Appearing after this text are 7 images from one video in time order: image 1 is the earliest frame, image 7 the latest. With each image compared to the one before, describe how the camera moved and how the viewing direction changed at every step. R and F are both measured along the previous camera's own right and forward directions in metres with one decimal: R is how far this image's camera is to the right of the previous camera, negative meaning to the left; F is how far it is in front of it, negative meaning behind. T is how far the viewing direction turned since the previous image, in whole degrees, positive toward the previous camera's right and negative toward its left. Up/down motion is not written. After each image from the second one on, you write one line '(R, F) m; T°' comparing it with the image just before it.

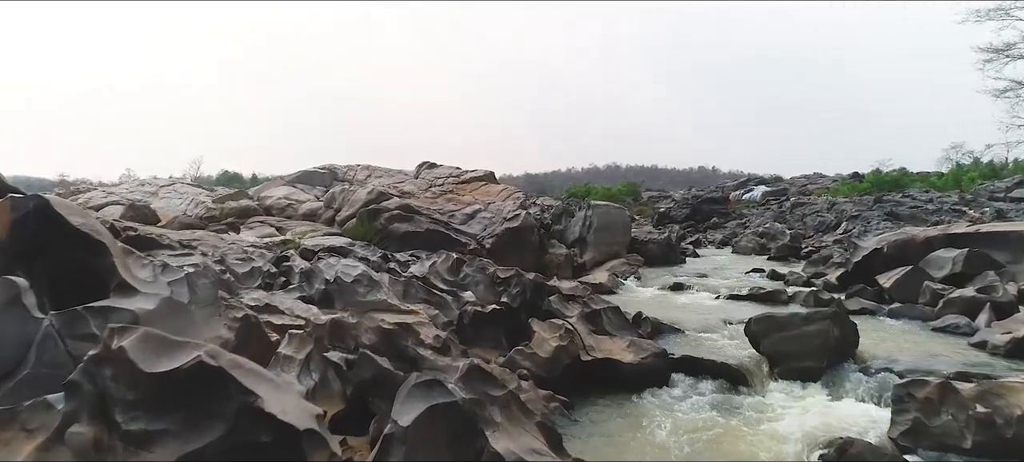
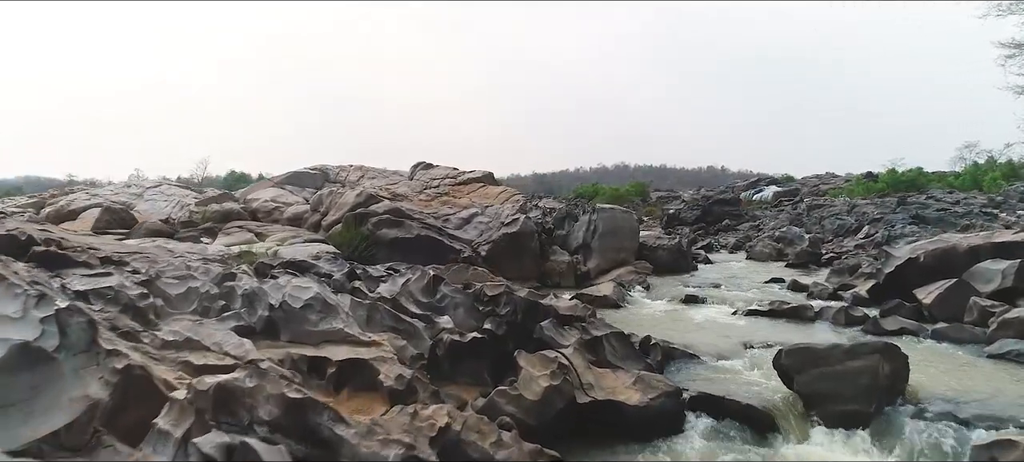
(+0.3, +1.6) m; -1°
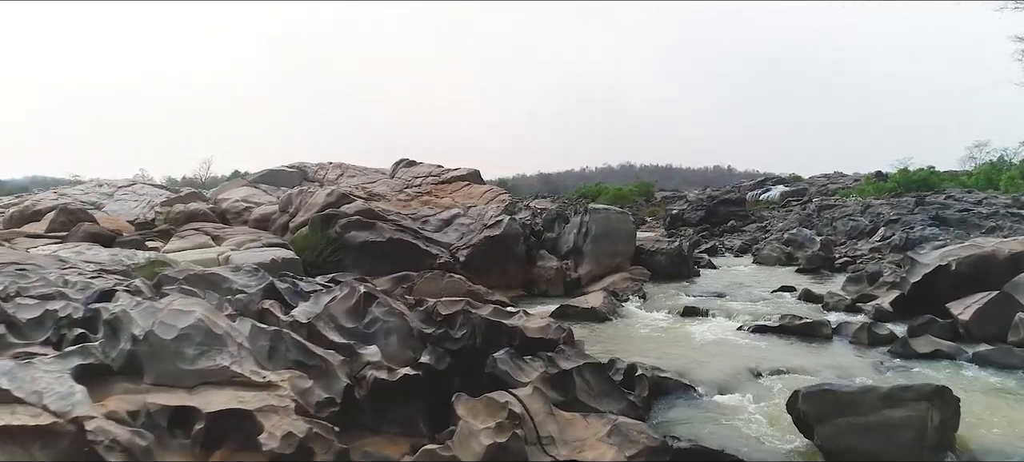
(+0.6, +1.8) m; 0°
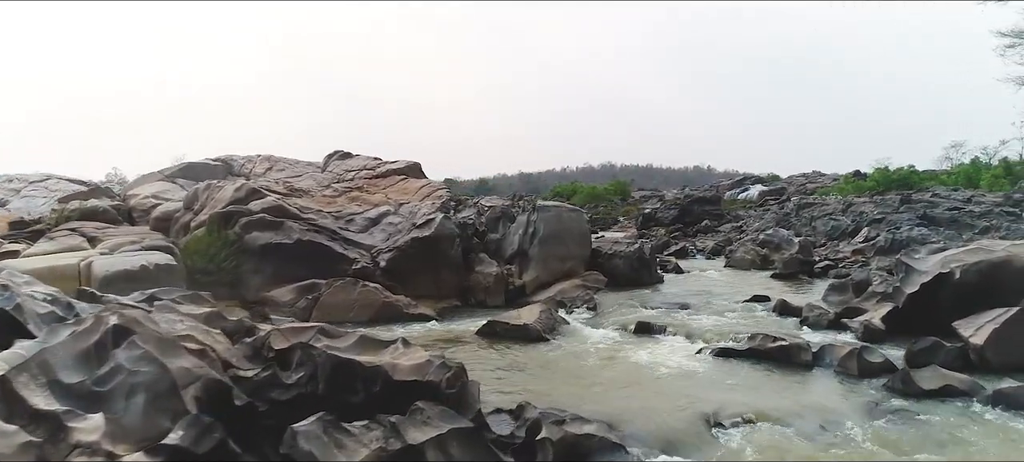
(+1.1, +2.5) m; +1°
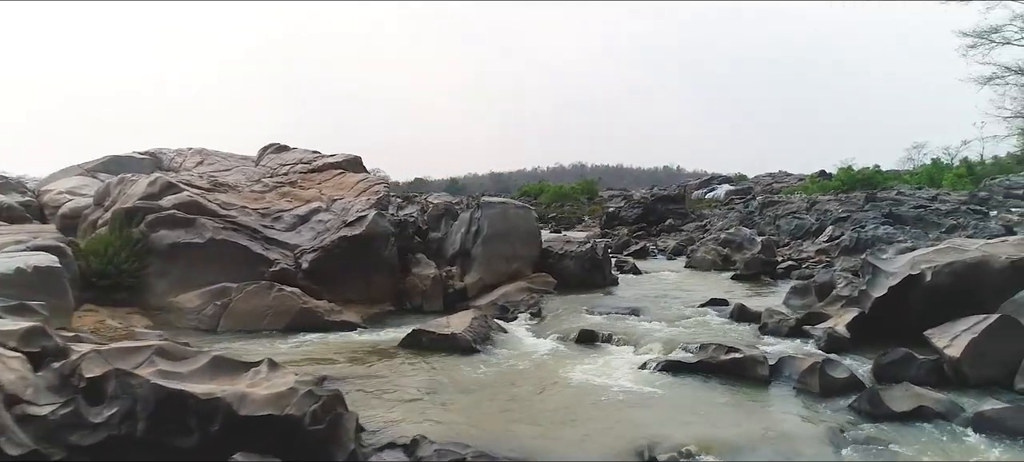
(+0.7, +1.3) m; +2°
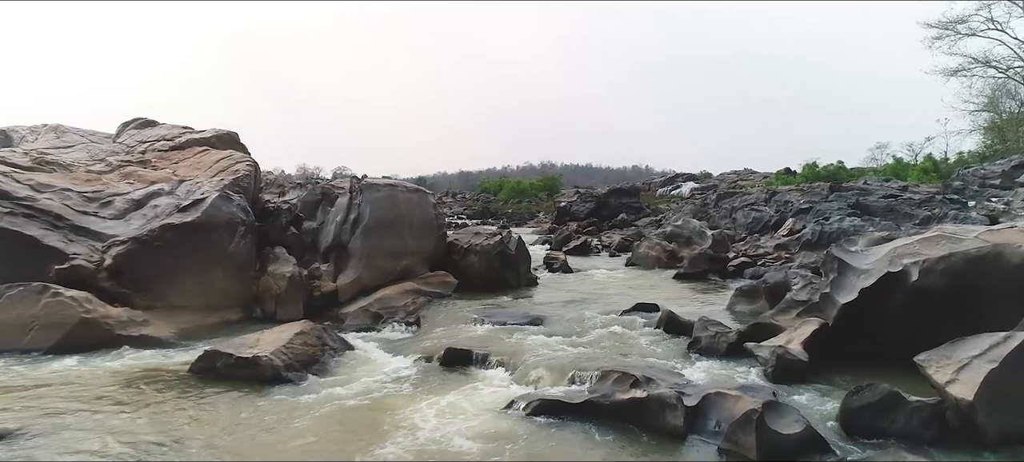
(+1.5, +2.9) m; +2°
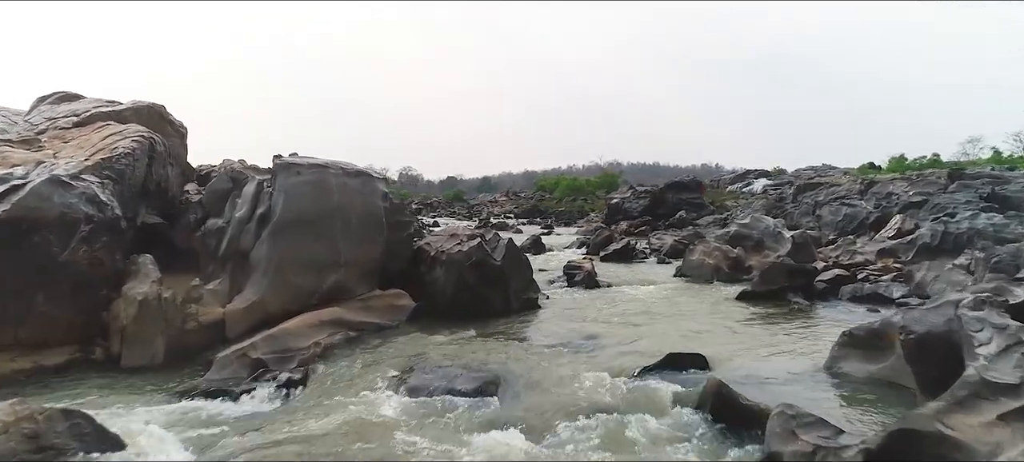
(+1.1, +4.2) m; -5°
